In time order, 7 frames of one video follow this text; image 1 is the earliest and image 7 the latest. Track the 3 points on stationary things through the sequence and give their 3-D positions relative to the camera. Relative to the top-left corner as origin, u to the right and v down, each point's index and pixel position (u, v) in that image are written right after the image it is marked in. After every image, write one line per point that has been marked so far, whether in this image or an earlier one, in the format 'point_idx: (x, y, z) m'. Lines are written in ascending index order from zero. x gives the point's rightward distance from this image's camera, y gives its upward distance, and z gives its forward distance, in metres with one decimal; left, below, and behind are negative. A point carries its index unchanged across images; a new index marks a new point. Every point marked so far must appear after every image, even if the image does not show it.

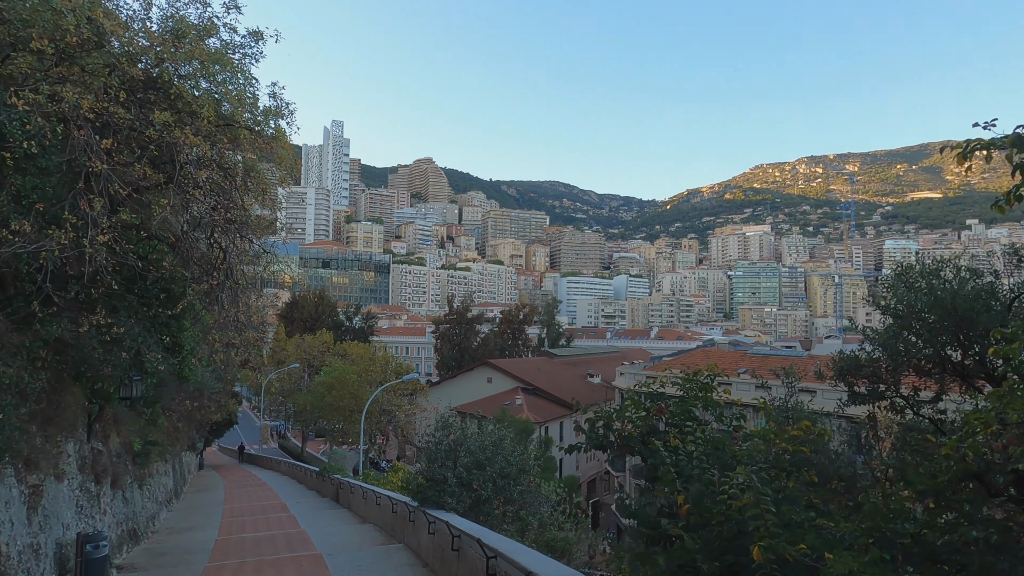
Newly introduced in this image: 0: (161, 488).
0: (-7.7, -4.4, +14.5) m
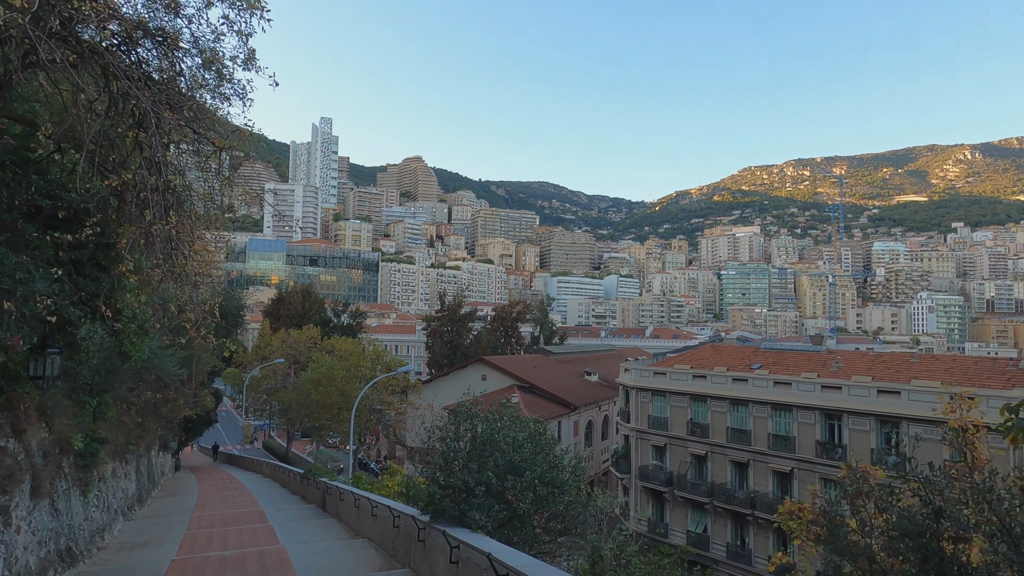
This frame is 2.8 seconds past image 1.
0: (-7.4, -3.9, +12.5) m
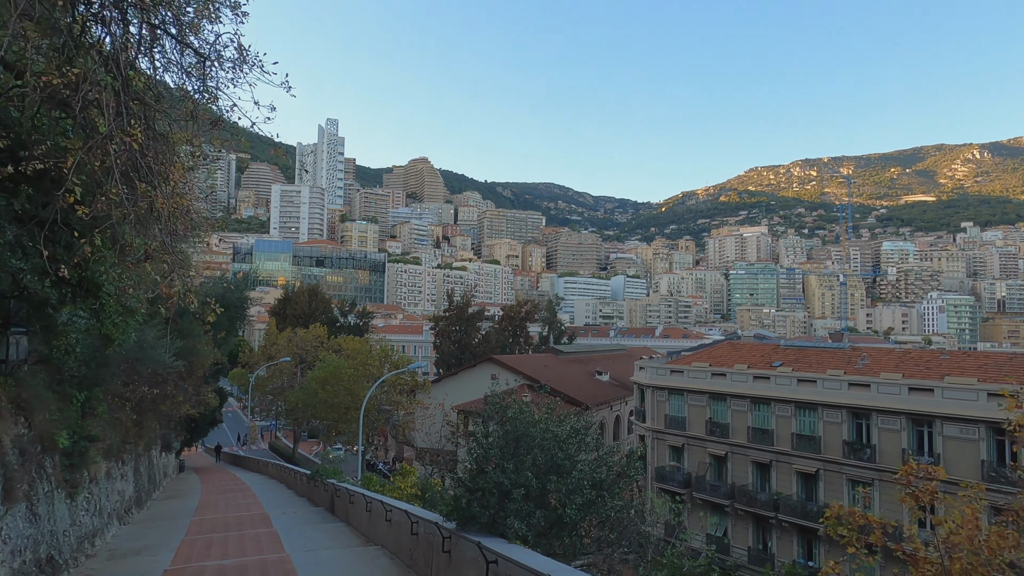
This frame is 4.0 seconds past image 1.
0: (-7.0, -3.7, +11.8) m
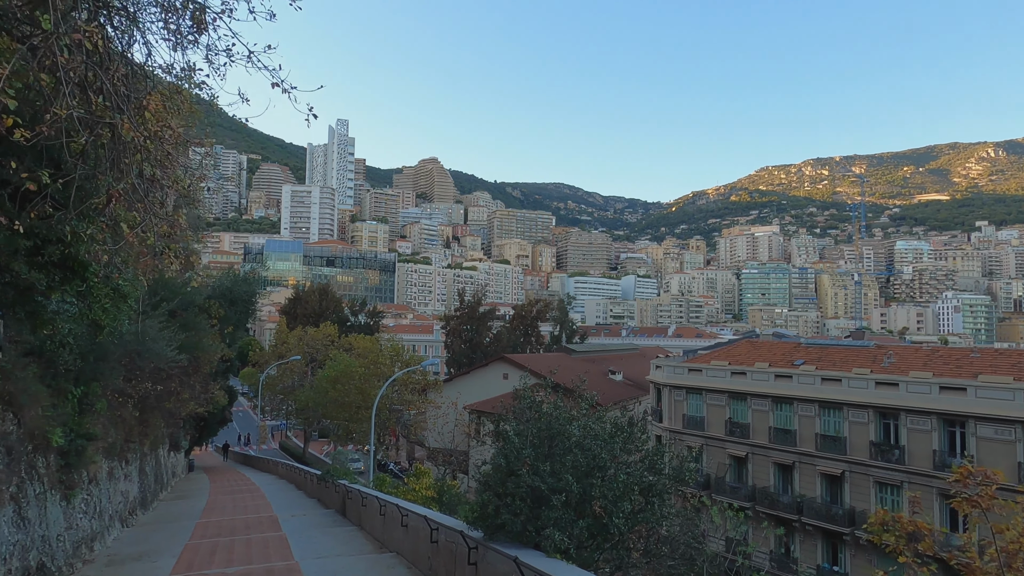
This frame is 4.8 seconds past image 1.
0: (-6.7, -3.5, +11.3) m
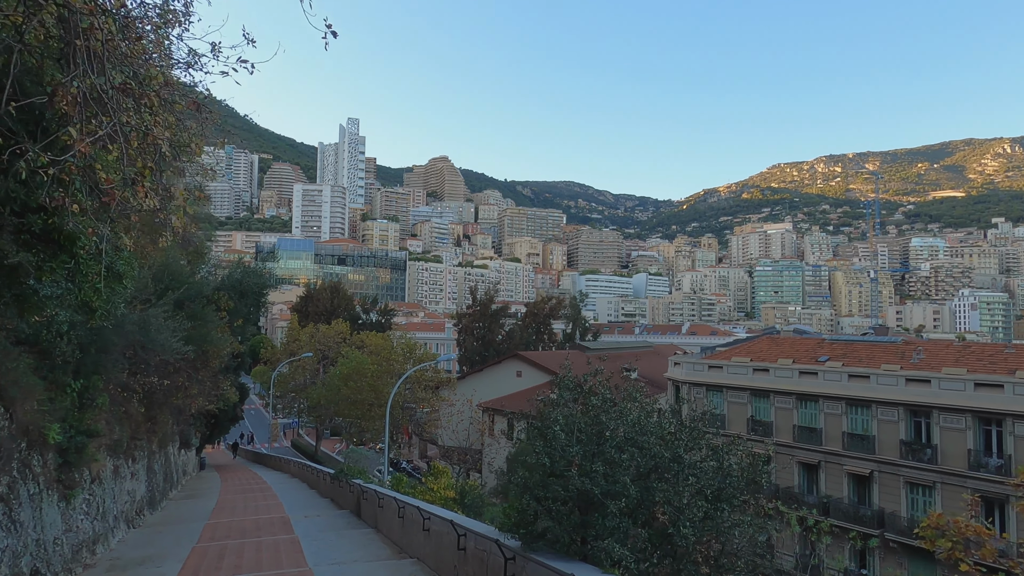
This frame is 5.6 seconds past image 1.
0: (-6.3, -3.4, +10.8) m
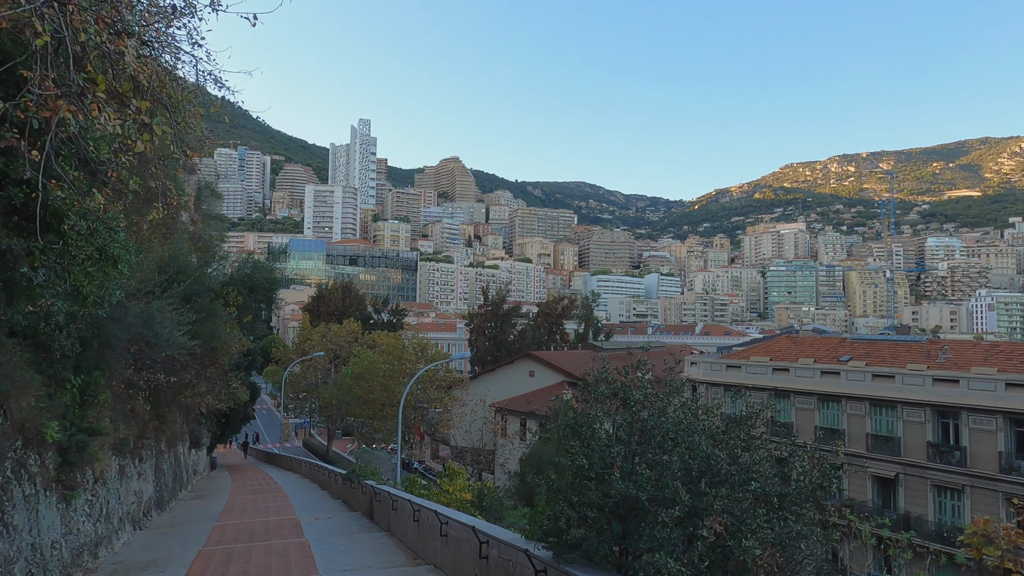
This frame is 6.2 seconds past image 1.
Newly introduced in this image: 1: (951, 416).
0: (-6.0, -3.3, +10.5) m
1: (+13.1, -3.8, +19.8) m
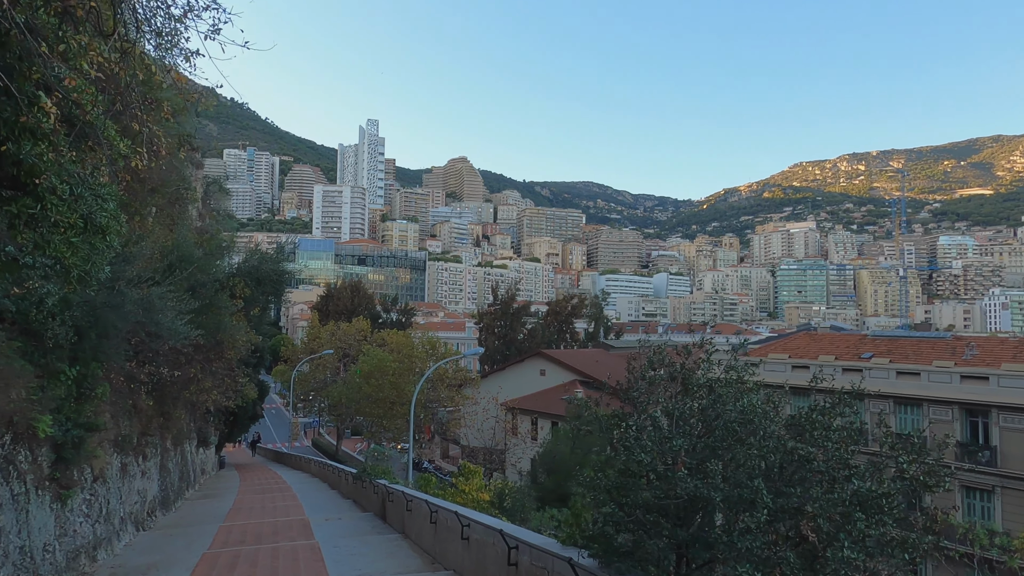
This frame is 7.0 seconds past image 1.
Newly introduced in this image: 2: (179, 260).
0: (-5.7, -3.1, +10.0) m
1: (+13.5, -3.6, +19.1) m
2: (-6.1, +0.4, +12.1) m
